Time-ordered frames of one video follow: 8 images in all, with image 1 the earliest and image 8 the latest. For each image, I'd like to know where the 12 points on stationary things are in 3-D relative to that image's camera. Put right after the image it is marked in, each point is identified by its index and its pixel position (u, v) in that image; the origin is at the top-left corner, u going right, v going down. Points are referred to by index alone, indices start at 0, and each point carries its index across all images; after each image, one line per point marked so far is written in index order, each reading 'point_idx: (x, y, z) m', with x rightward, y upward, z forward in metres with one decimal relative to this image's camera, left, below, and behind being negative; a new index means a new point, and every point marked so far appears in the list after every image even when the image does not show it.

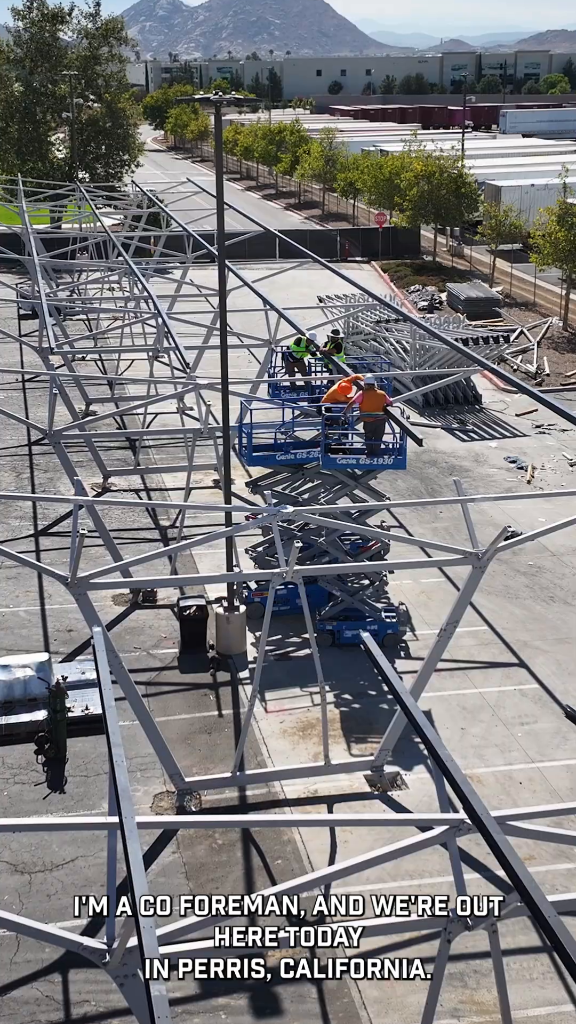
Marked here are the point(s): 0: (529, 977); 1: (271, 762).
0: (+2.5, -4.8, +10.5) m
1: (-0.3, -3.7, +15.0) m
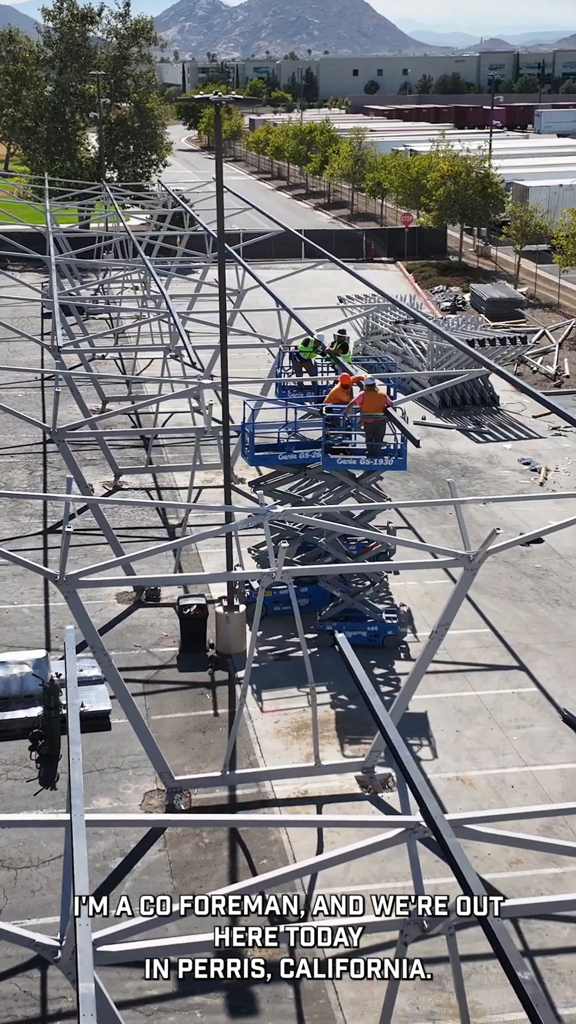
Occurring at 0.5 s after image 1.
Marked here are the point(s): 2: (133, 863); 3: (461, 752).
0: (+2.3, -4.9, +10.5) m
1: (-0.4, -3.7, +15.0) m
2: (-1.9, -4.3, +12.4) m
3: (+2.6, -3.6, +15.2) m
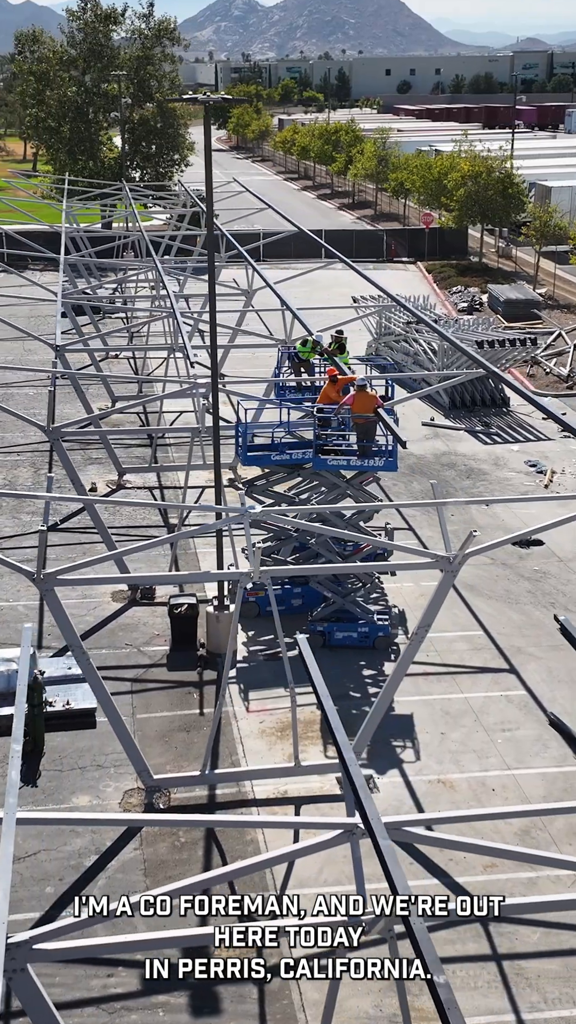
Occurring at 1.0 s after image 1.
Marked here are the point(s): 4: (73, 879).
0: (+1.9, -4.9, +10.4) m
1: (-0.7, -3.7, +15.0) m
2: (-2.2, -4.3, +12.5) m
3: (+2.3, -3.6, +15.1) m
4: (-2.6, -4.4, +12.2) m
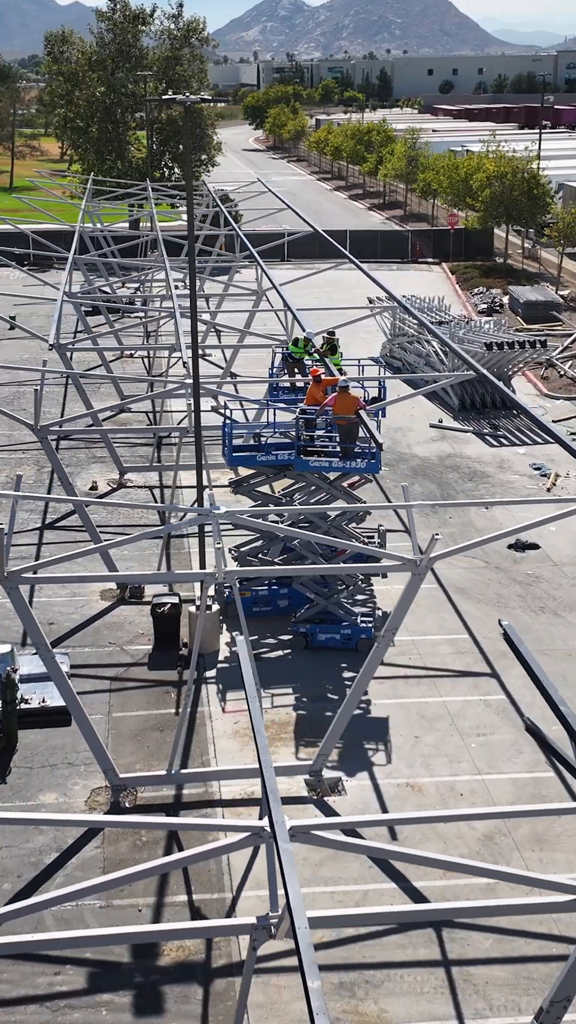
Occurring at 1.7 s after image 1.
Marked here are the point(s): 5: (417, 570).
0: (+1.3, -4.9, +10.4) m
1: (-1.1, -3.7, +15.0) m
2: (-2.7, -4.3, +12.5) m
3: (+1.9, -3.7, +15.1) m
4: (-3.1, -4.4, +12.3) m
5: (+1.7, -0.8, +13.4) m
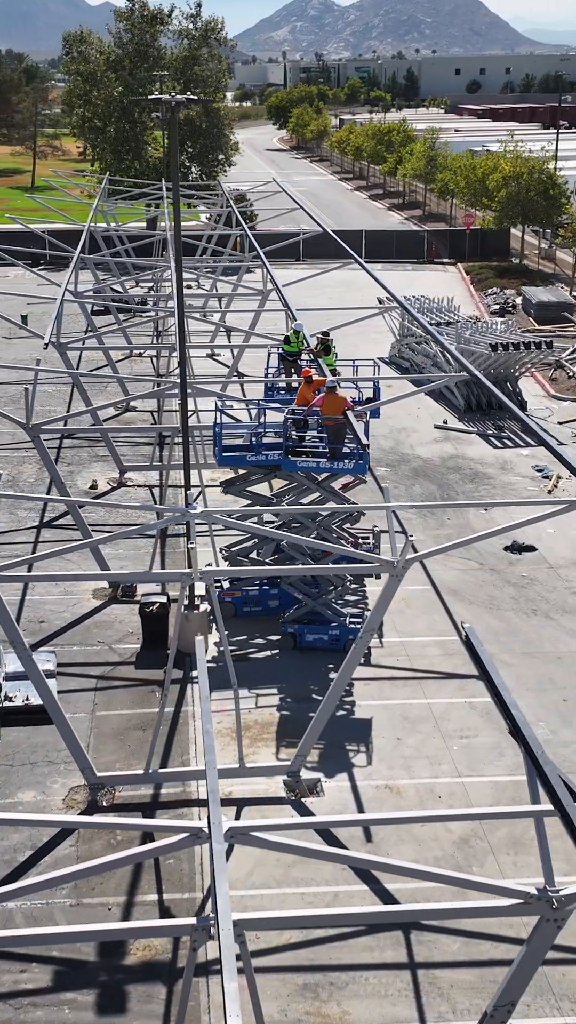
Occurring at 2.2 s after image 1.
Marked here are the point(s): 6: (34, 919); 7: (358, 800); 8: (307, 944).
0: (+1.0, -4.9, +10.3) m
1: (-1.4, -3.7, +15.1) m
2: (-3.1, -4.3, +12.5) m
3: (+1.6, -3.7, +15.0) m
4: (-3.5, -4.4, +12.3) m
5: (+1.4, -0.8, +13.4) m
6: (-2.9, -4.6, +11.4) m
7: (+1.0, -4.0, +14.1) m
8: (+0.2, -4.7, +11.0) m
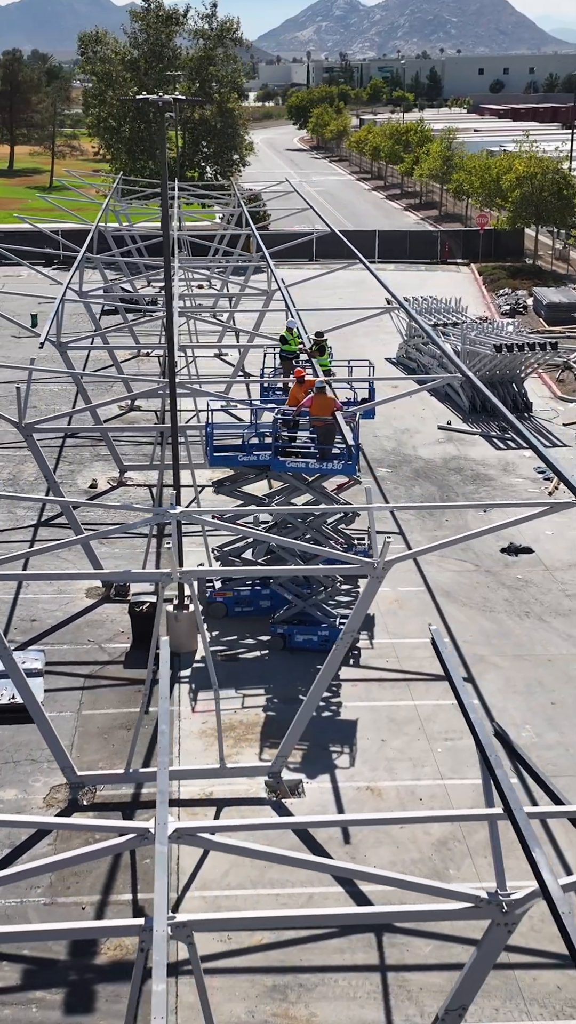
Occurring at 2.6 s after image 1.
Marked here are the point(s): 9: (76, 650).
0: (+0.6, -5.0, +10.3) m
1: (-1.6, -3.7, +15.1) m
2: (-3.3, -4.3, +12.6) m
3: (+1.4, -3.7, +15.0) m
4: (-3.8, -4.4, +12.3) m
5: (+1.1, -0.8, +13.4) m
6: (-3.2, -4.6, +11.5) m
7: (+0.7, -4.0, +14.1) m
8: (-0.1, -4.7, +11.0) m
9: (-3.9, -2.6, +18.7) m
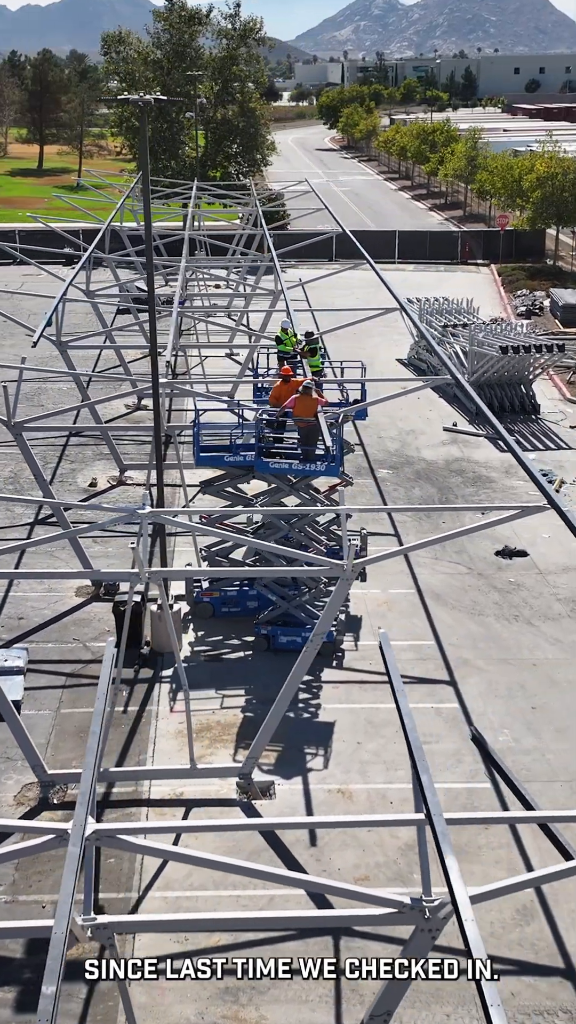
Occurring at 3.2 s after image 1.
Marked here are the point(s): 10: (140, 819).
0: (+0.1, -5.0, +10.3) m
1: (-2.0, -3.7, +15.1) m
2: (-3.8, -4.3, +12.6) m
3: (+1.0, -3.7, +15.0) m
4: (-4.2, -4.4, +12.4) m
5: (+0.7, -0.8, +13.3) m
6: (-3.7, -4.6, +11.5) m
7: (+0.3, -4.1, +14.1) m
8: (-0.6, -4.7, +11.0) m
9: (-4.2, -2.5, +18.7) m
10: (-2.0, -4.1, +13.5) m
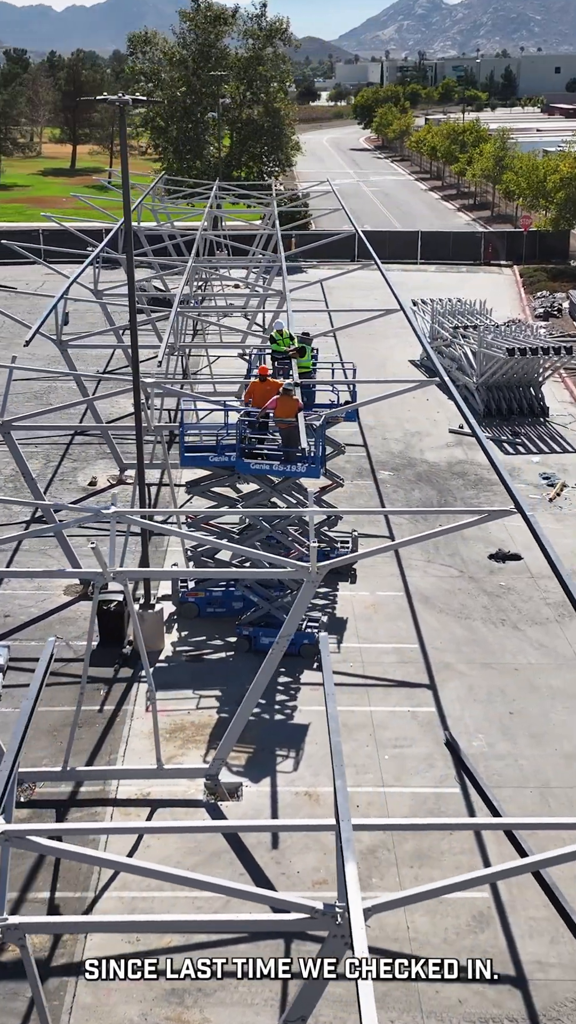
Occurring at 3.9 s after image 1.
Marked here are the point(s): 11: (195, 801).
0: (-0.4, -5.0, +10.3) m
1: (-2.5, -3.7, +15.1) m
2: (-4.3, -4.2, +12.7) m
3: (+0.5, -3.8, +14.9) m
4: (-4.7, -4.3, +12.5) m
5: (+0.3, -0.9, +13.3) m
6: (-4.2, -4.6, +11.6) m
7: (-0.2, -4.1, +14.0) m
8: (-1.1, -4.8, +11.0) m
9: (-4.6, -2.5, +18.8) m
10: (-2.5, -4.1, +13.6) m
11: (-1.2, -4.0, +14.0) m
